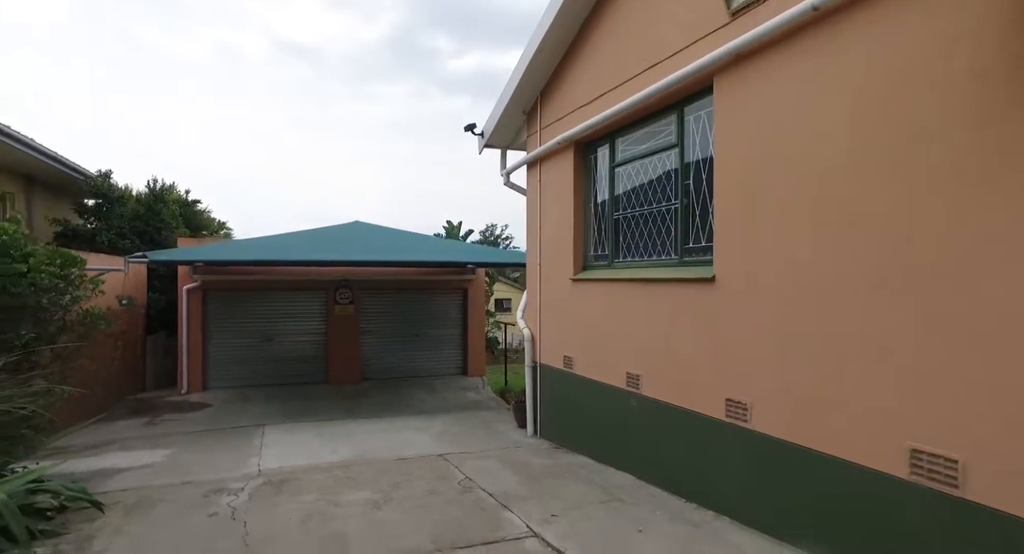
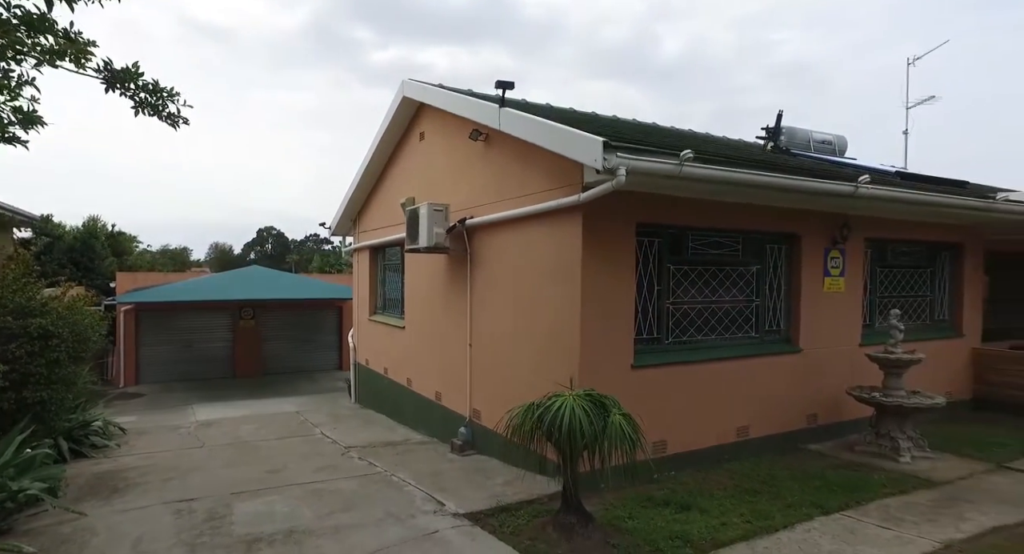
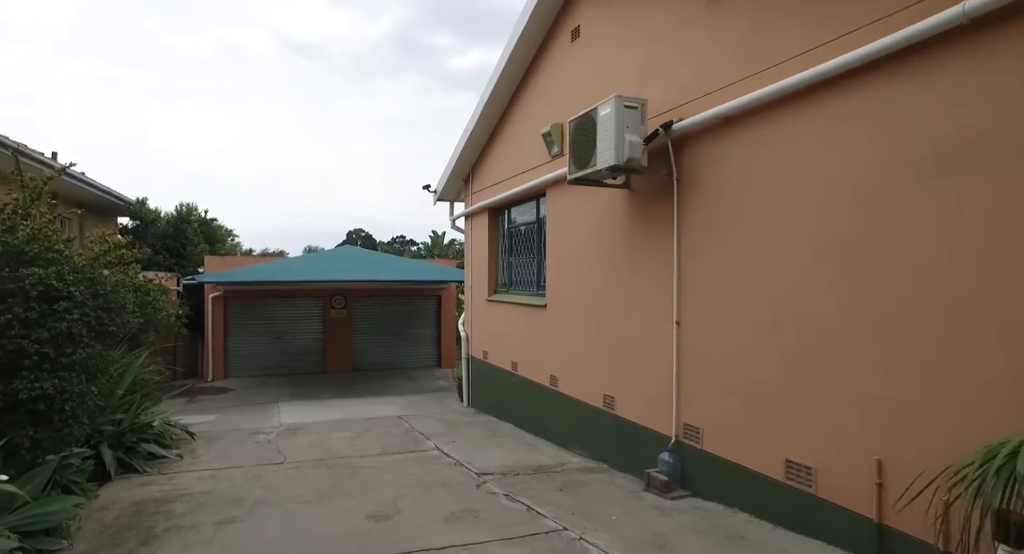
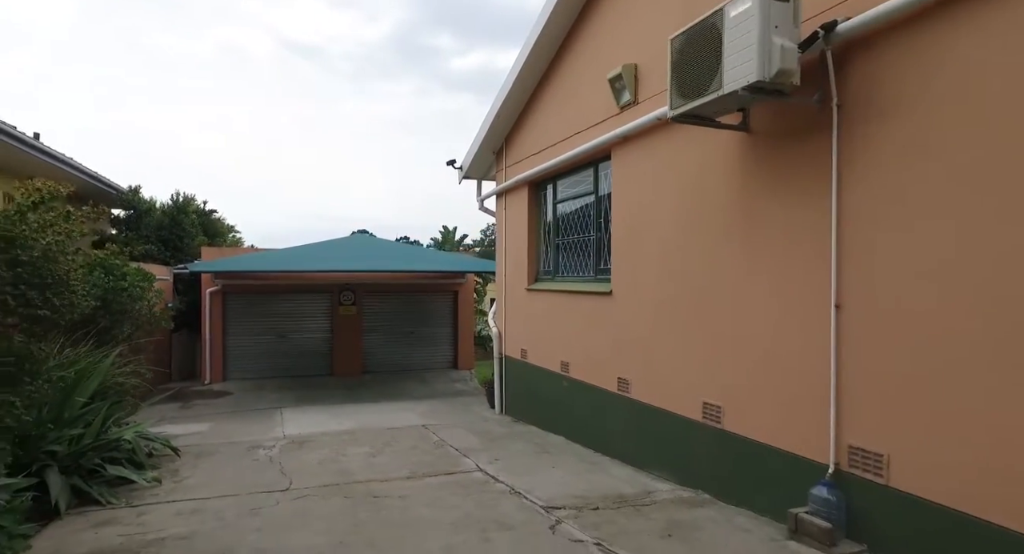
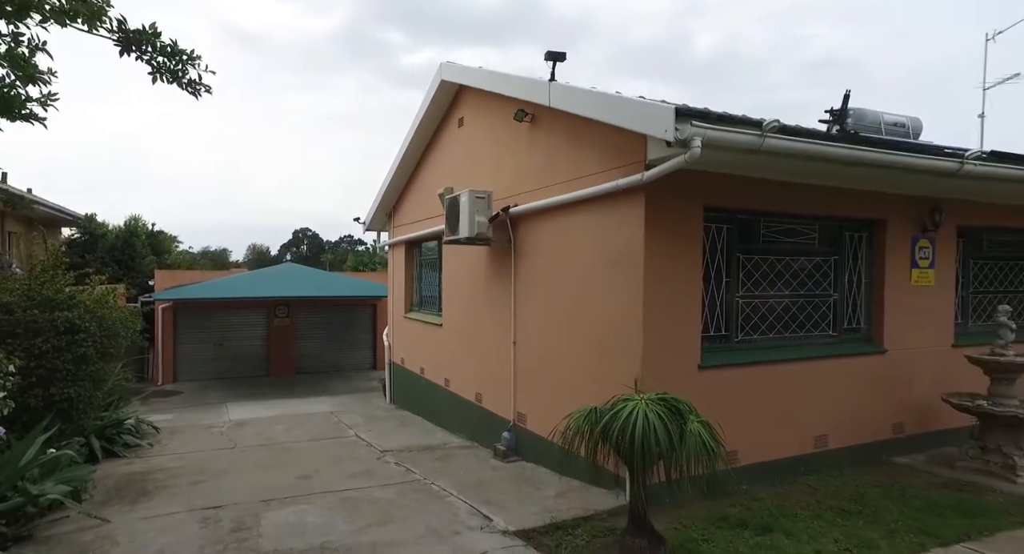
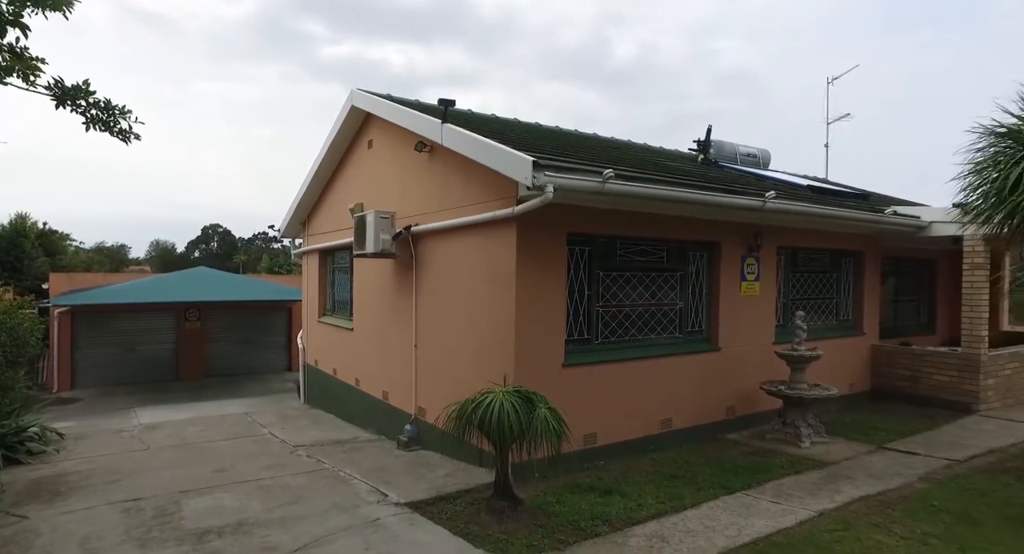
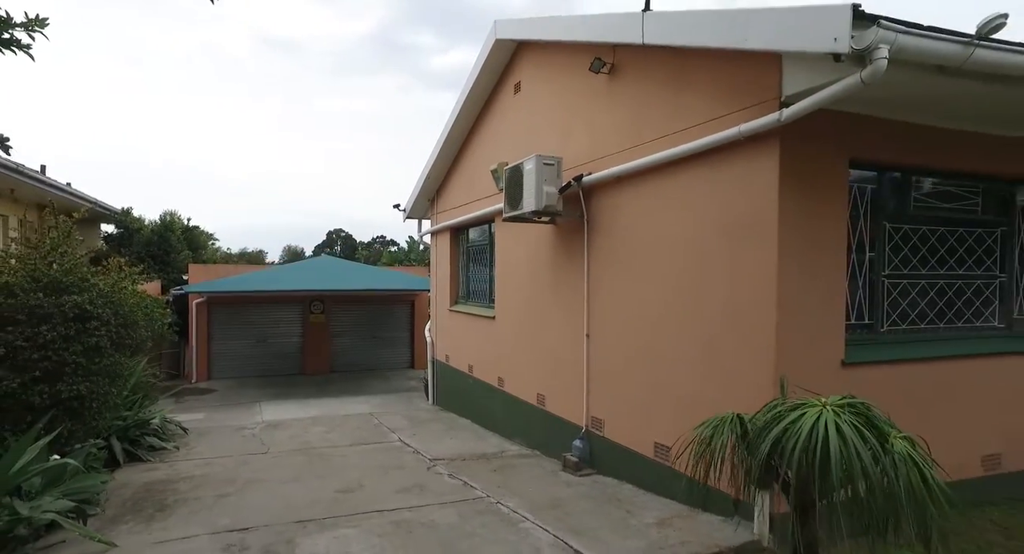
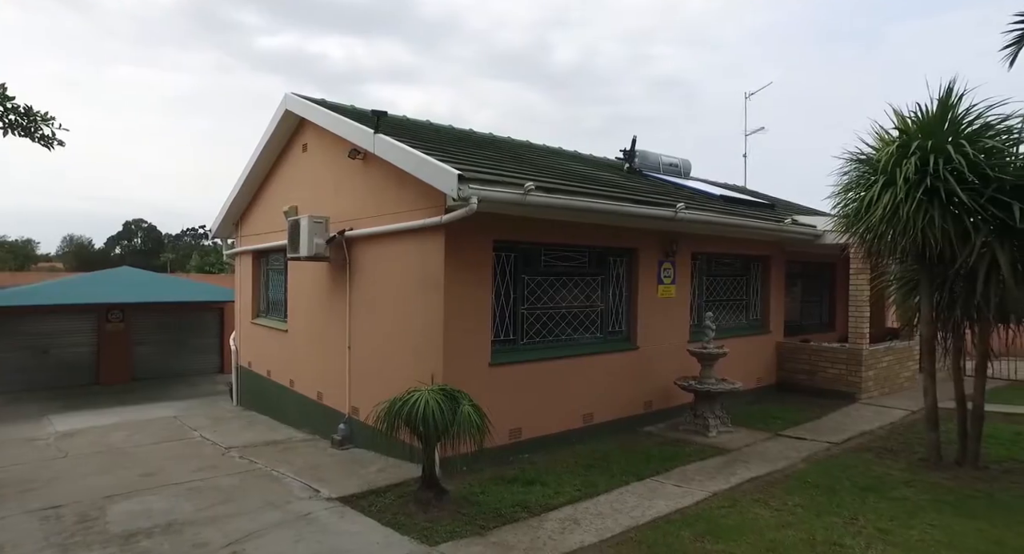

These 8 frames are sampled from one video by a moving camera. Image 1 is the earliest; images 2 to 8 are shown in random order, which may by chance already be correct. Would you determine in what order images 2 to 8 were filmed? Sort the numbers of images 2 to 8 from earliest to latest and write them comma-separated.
4, 3, 7, 5, 2, 6, 8
